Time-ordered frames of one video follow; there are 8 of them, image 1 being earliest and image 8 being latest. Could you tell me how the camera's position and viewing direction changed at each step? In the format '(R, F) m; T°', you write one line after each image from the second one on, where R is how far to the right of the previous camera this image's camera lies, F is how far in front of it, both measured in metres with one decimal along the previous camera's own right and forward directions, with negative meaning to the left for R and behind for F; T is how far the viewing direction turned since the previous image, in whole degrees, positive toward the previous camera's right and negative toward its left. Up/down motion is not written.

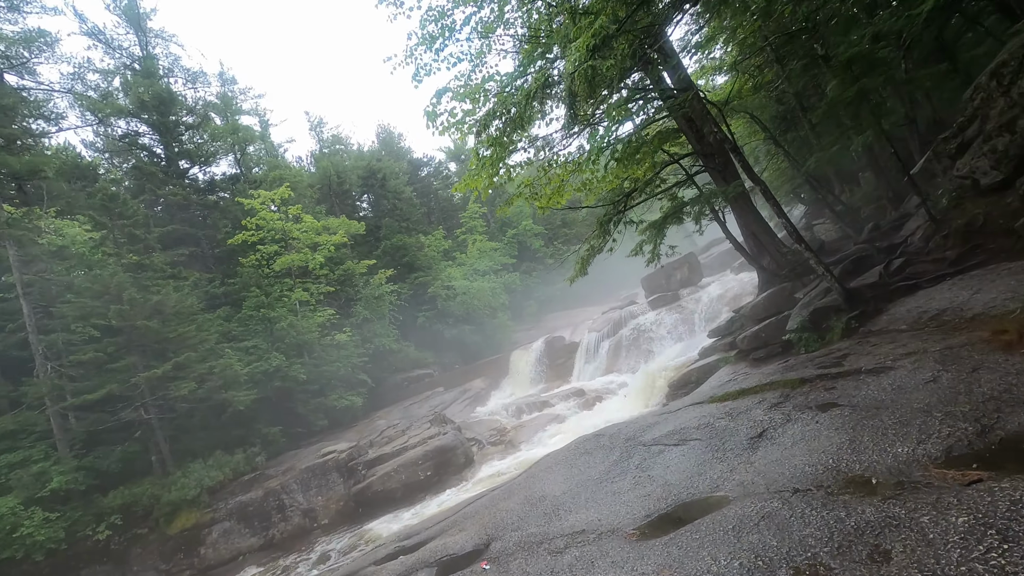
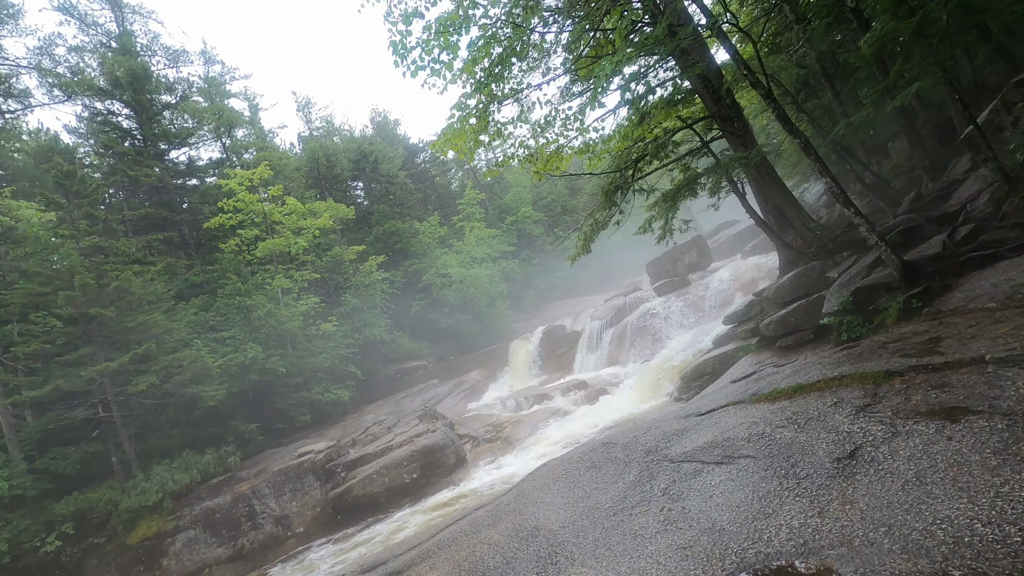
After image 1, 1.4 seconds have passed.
(+0.1, +1.2) m; 0°
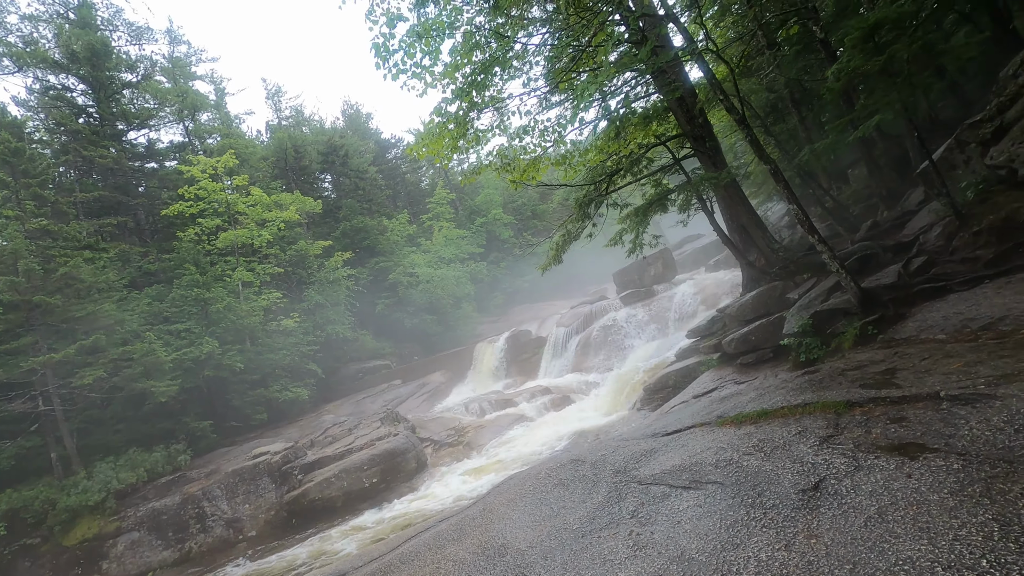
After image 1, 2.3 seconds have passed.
(-0.1, 0.0) m; +4°
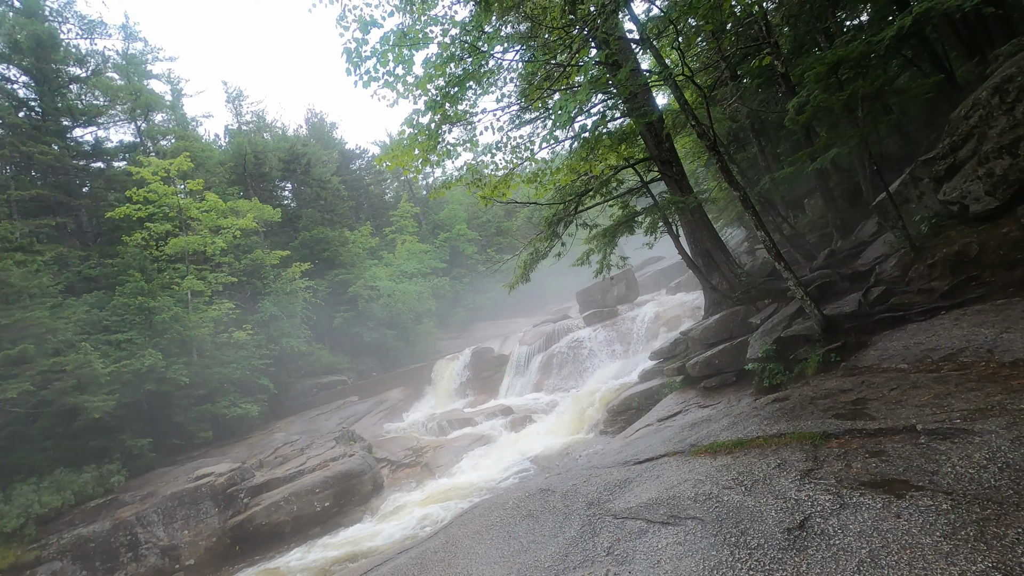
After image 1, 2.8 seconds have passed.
(-0.1, +0.2) m; +4°
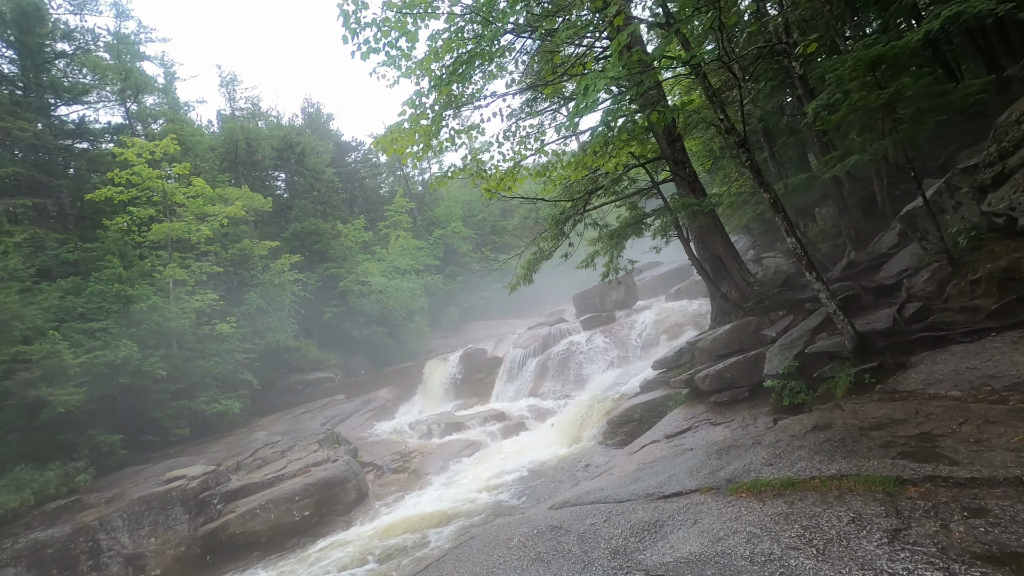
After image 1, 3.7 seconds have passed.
(-0.2, +0.6) m; +1°
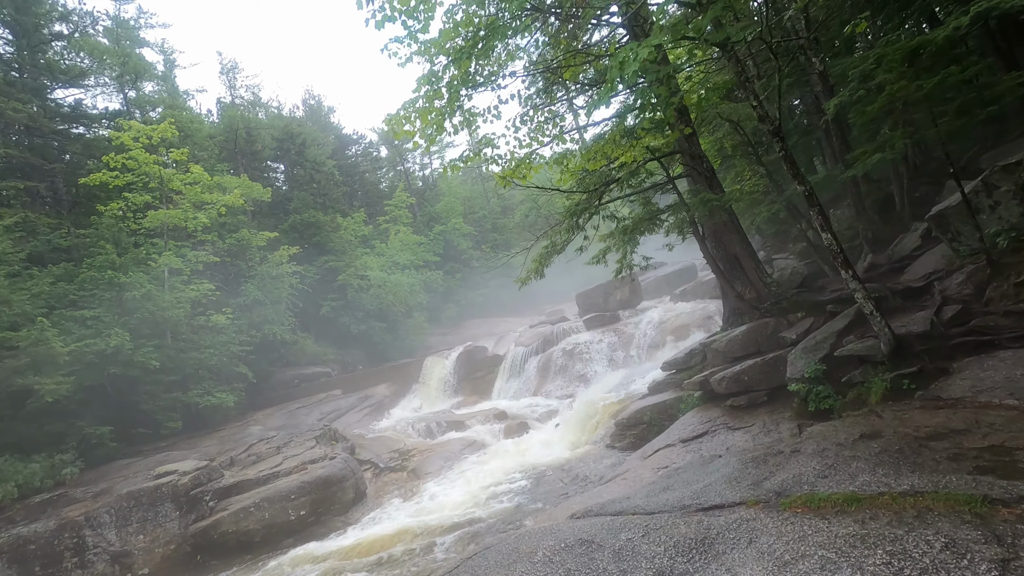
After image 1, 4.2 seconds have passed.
(-0.2, +0.4) m; 0°
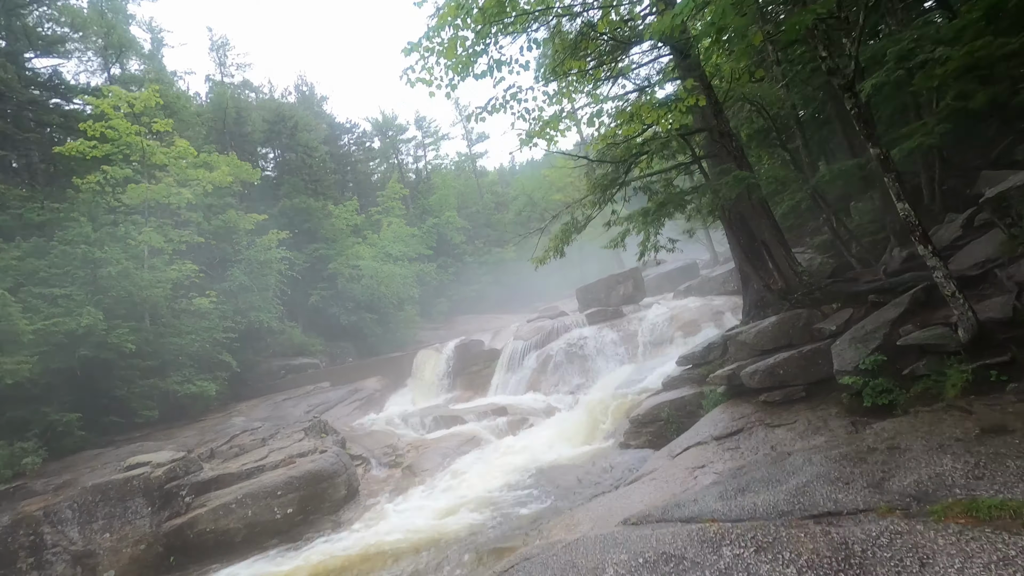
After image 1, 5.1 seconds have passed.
(-0.4, +0.8) m; +1°
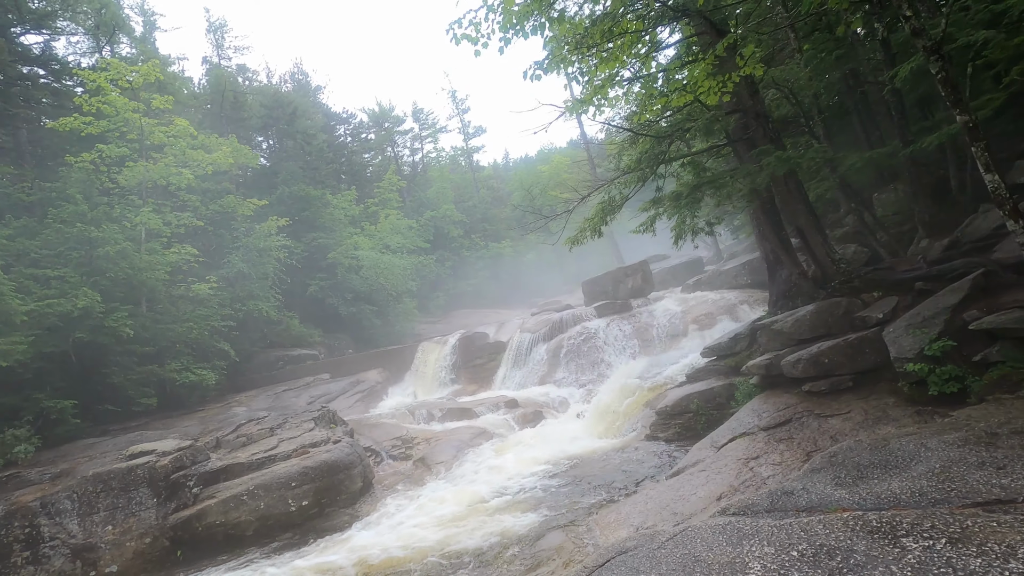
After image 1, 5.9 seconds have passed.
(-0.6, +0.4) m; +1°
